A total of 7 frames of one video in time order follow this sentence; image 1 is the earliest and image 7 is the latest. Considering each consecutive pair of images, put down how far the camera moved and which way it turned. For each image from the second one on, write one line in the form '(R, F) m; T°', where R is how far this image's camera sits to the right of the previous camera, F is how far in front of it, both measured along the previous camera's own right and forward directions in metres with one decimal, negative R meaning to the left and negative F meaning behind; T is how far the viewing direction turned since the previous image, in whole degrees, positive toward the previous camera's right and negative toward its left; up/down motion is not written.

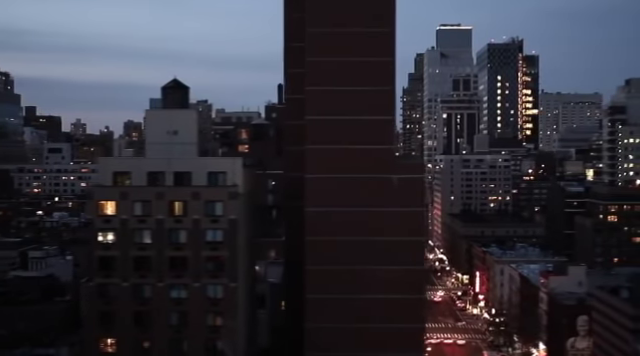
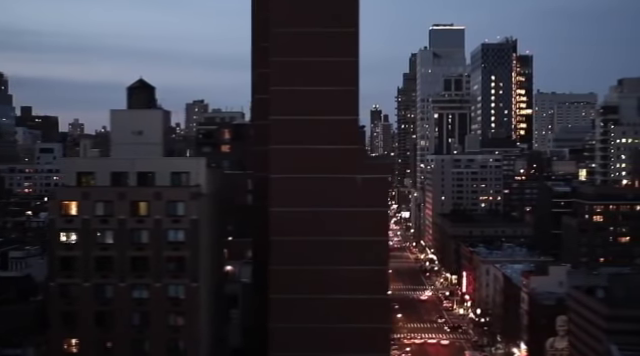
(+1.1, 0.0) m; 0°
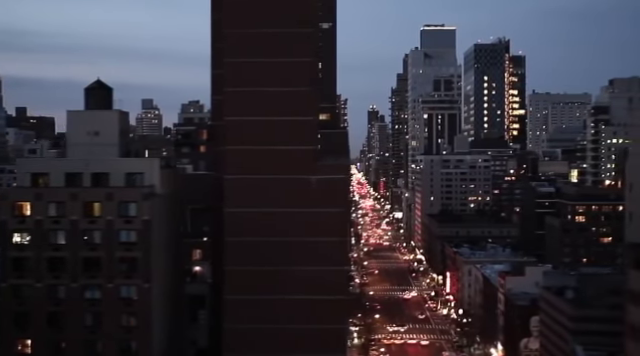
(+1.4, 0.0) m; 0°
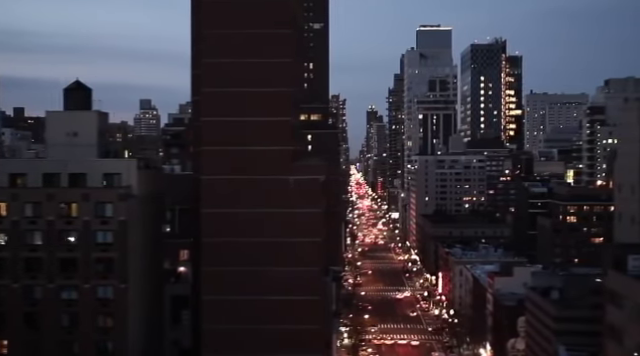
(+0.7, 0.0) m; 0°
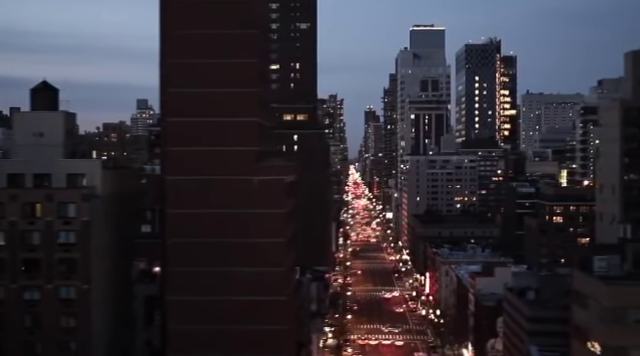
(+1.1, 0.0) m; 0°
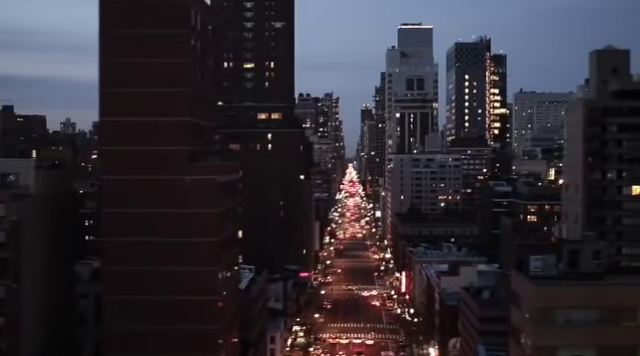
(+2.1, 0.0) m; 0°
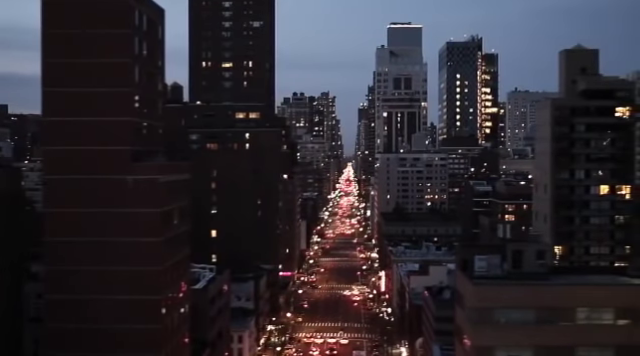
(+1.8, 0.0) m; 0°
